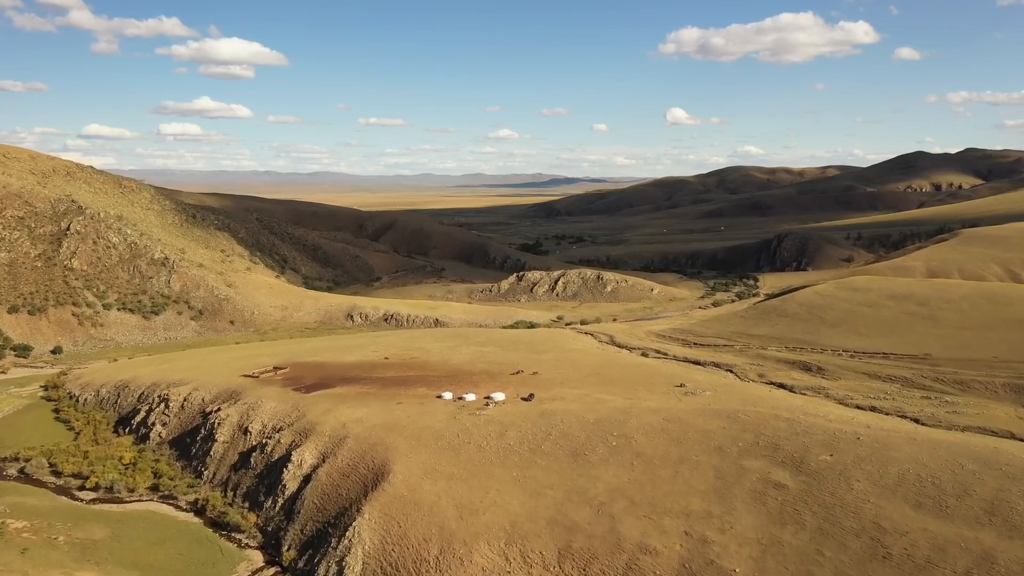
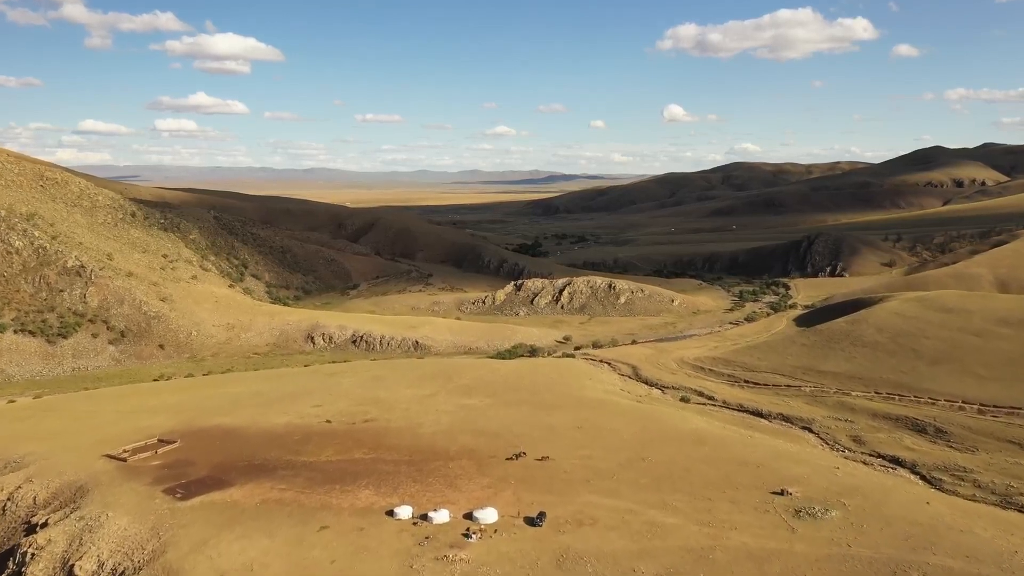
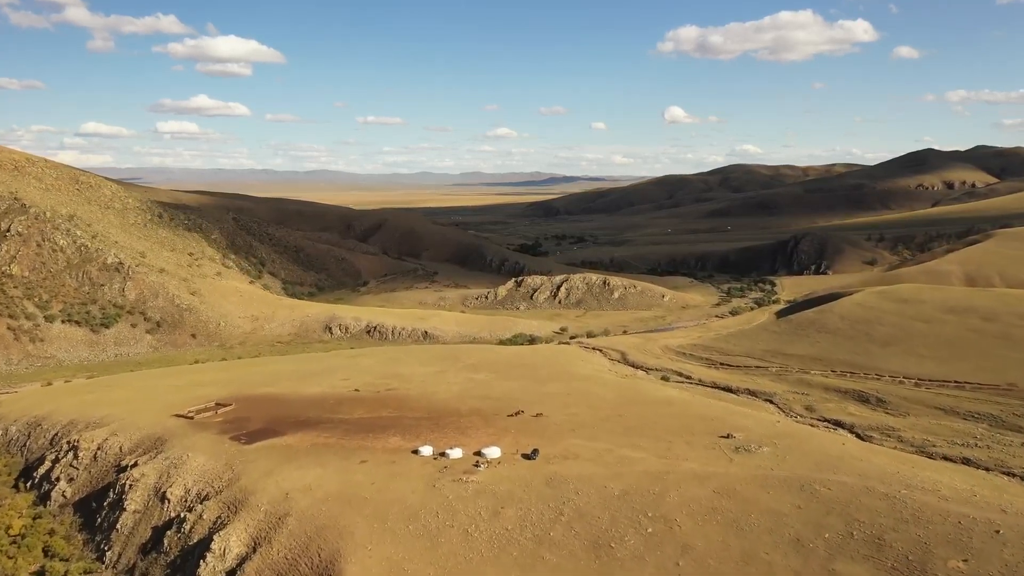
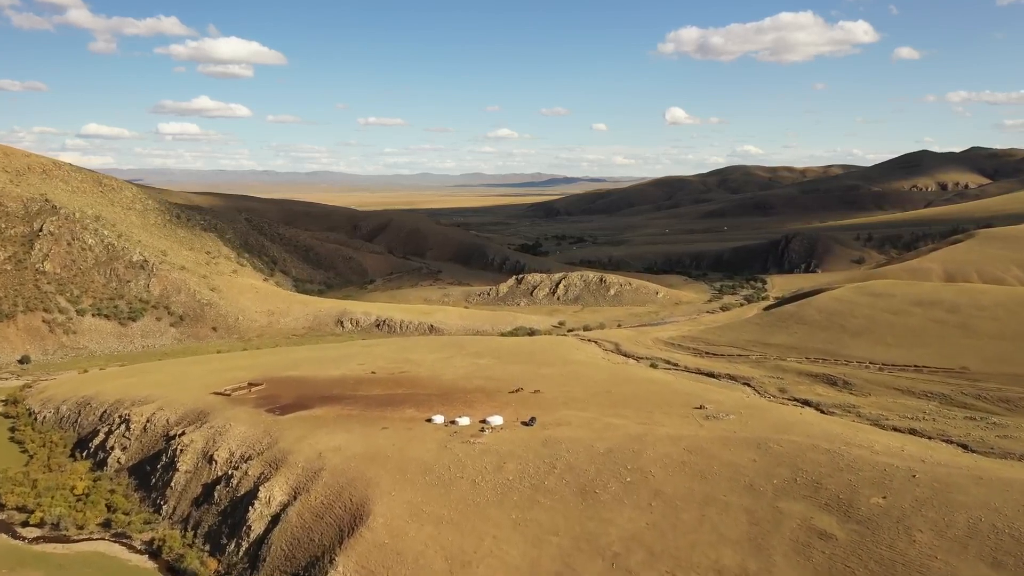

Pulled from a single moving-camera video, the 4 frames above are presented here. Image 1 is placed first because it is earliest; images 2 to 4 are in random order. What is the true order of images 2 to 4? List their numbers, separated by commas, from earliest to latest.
4, 3, 2
